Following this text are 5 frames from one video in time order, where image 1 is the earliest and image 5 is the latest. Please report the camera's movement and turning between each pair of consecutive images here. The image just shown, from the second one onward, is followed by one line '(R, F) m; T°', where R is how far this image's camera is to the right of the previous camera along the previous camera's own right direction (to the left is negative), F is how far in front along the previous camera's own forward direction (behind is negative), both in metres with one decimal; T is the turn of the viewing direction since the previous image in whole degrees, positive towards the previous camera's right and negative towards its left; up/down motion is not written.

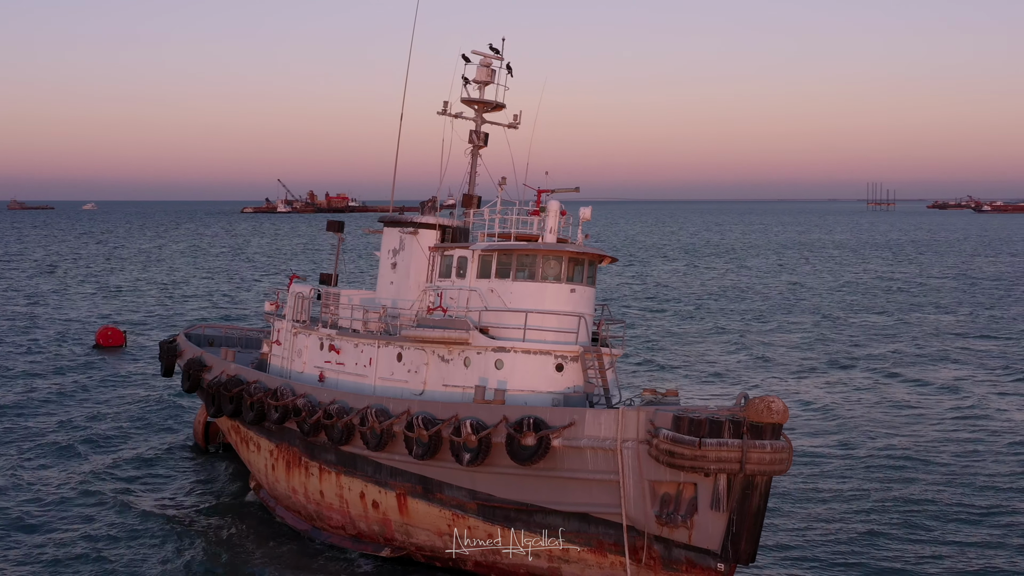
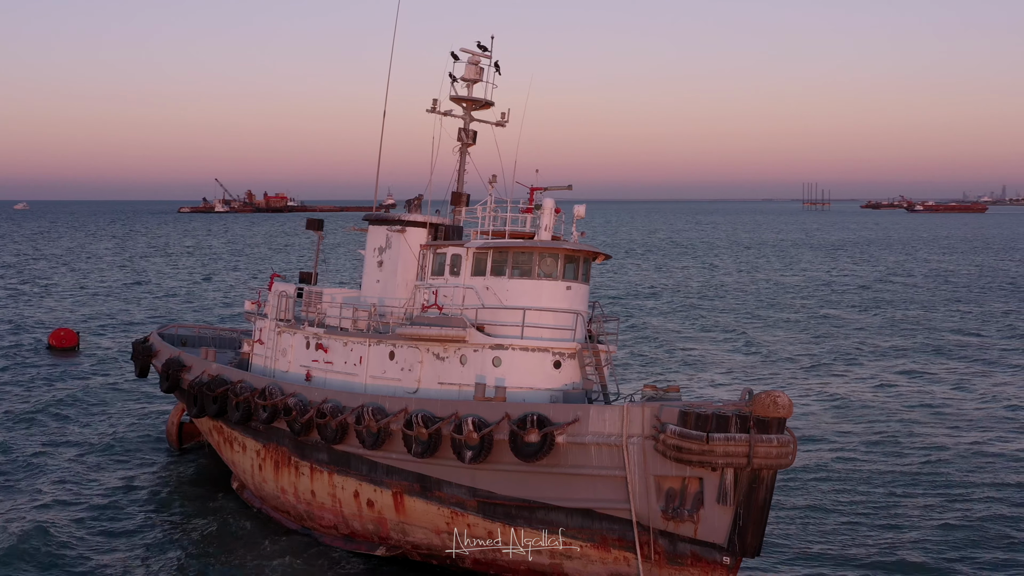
(-0.5, 0.0) m; +2°
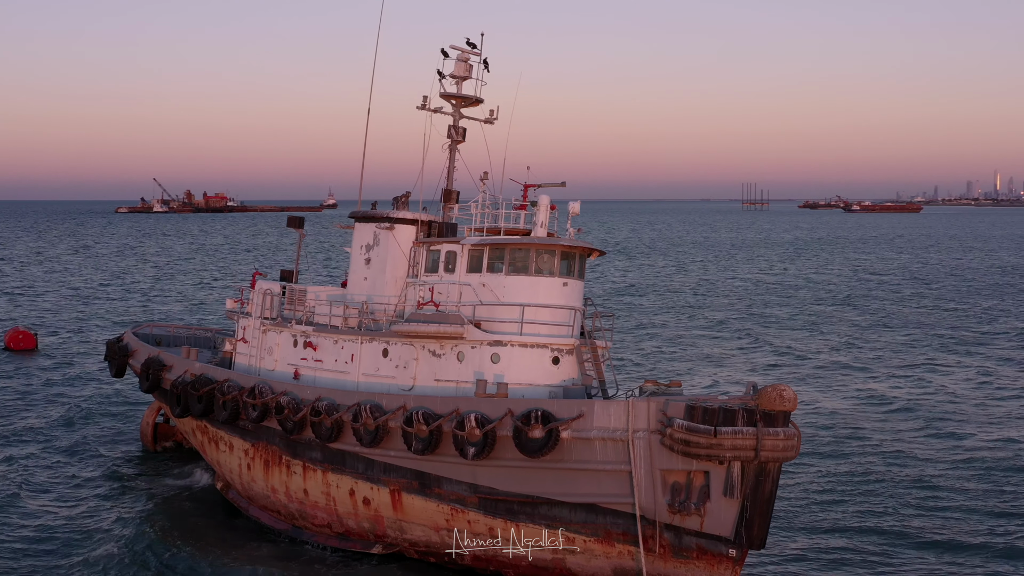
(-0.5, 0.0) m; +2°
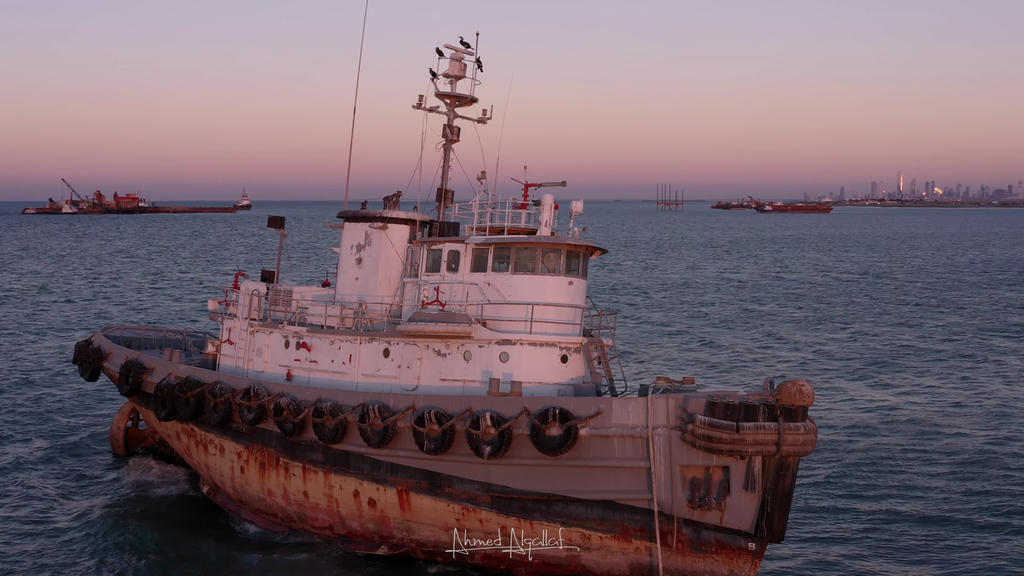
(-0.8, 0.0) m; +3°
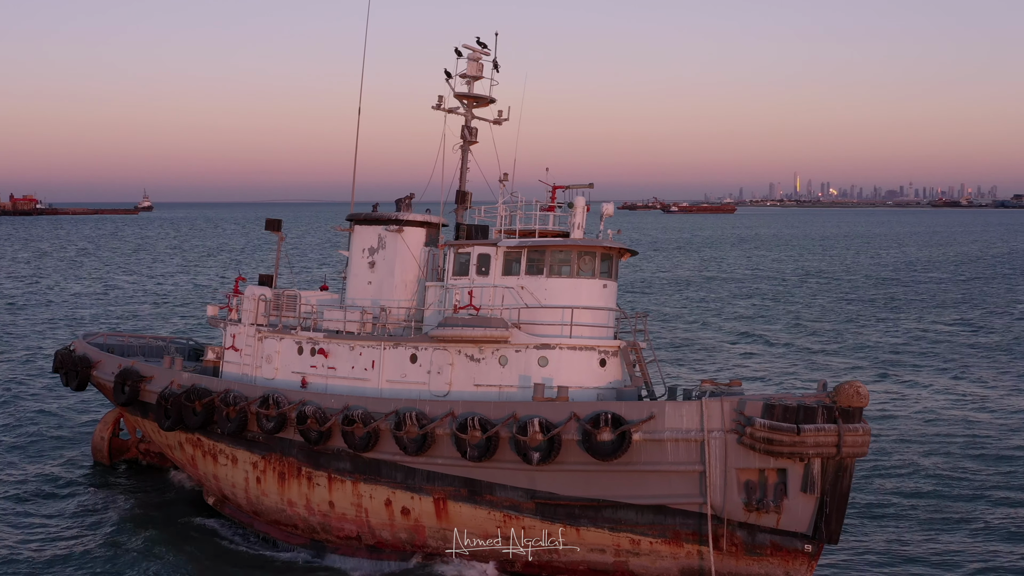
(-1.1, +0.2) m; +3°
